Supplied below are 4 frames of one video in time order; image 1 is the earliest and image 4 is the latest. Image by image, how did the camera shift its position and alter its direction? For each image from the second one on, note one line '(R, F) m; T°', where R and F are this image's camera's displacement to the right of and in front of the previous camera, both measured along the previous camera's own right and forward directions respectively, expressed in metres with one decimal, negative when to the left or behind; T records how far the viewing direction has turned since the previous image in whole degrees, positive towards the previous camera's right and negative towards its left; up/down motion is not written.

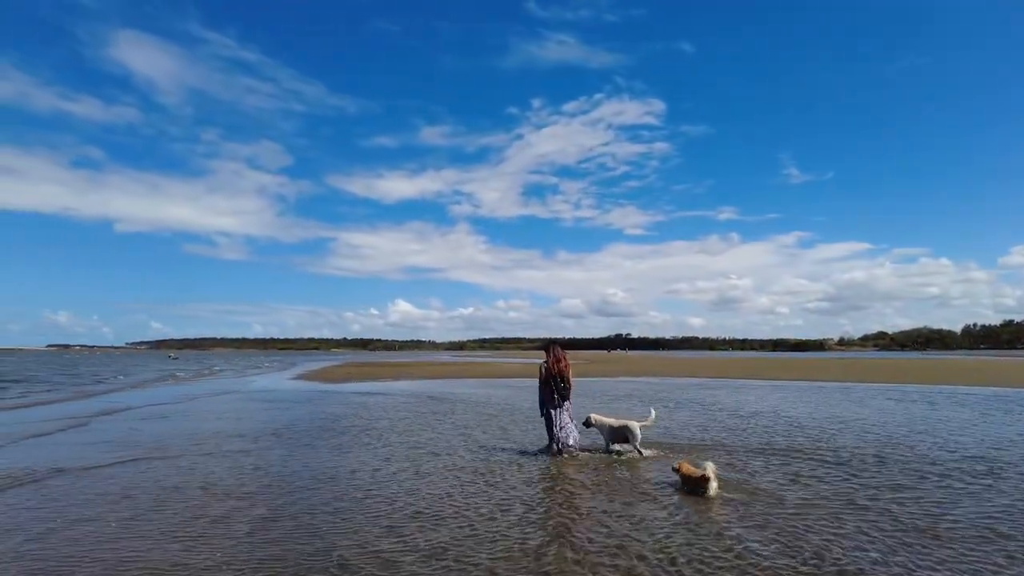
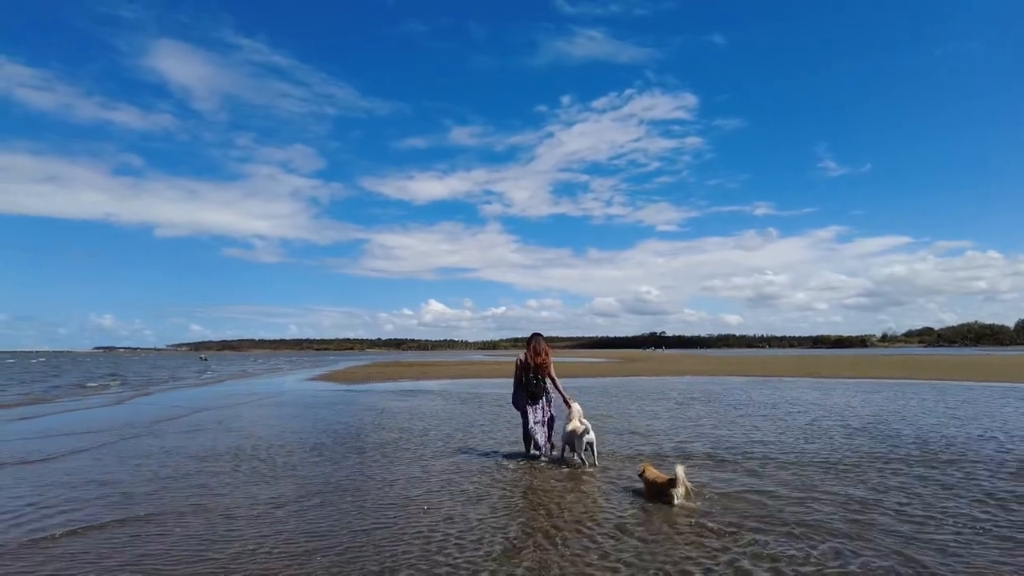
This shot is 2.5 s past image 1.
(-0.2, +0.8) m; -3°
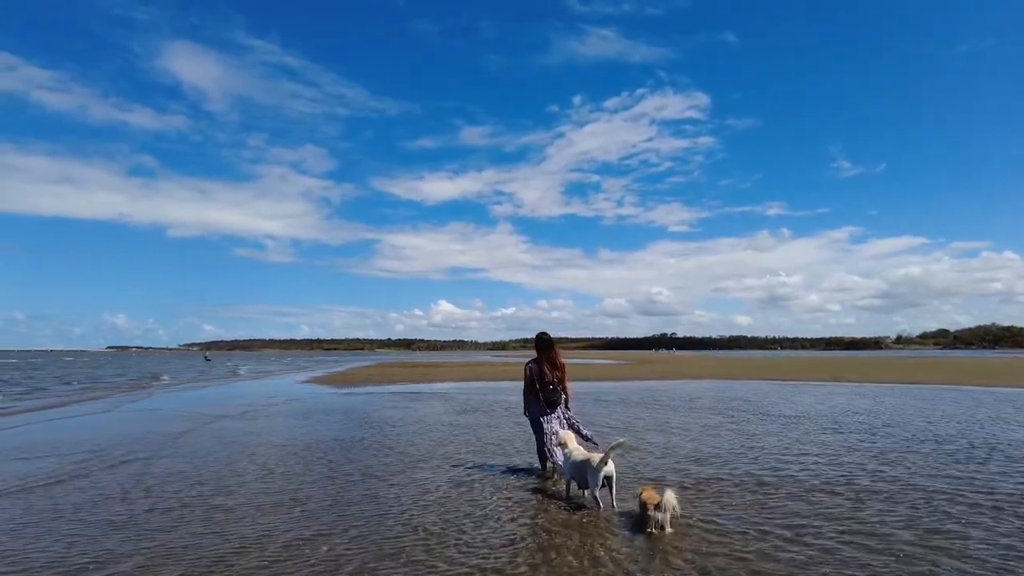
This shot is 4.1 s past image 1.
(0.0, +1.1) m; -1°
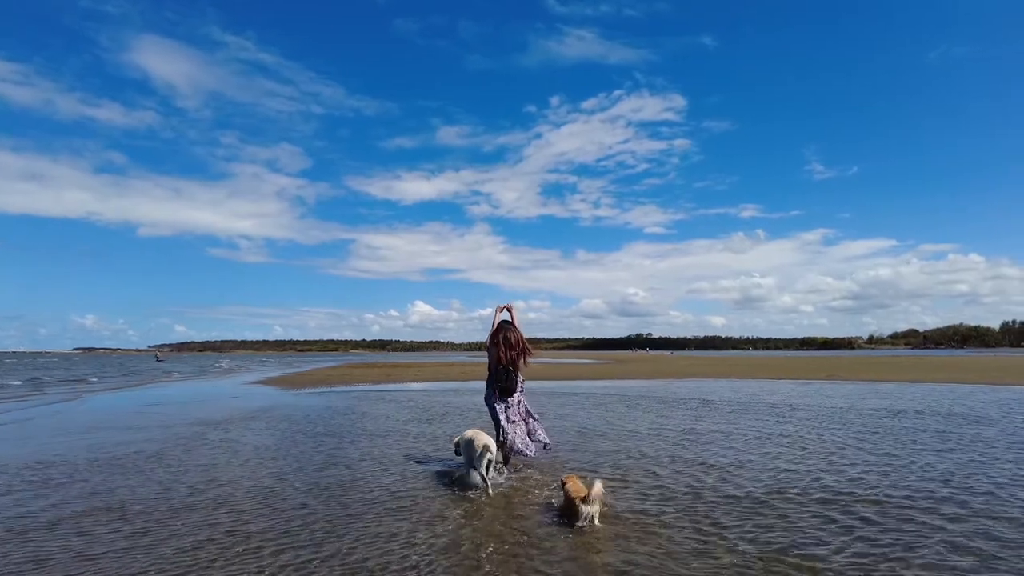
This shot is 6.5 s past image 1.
(+0.1, +0.7) m; +2°
